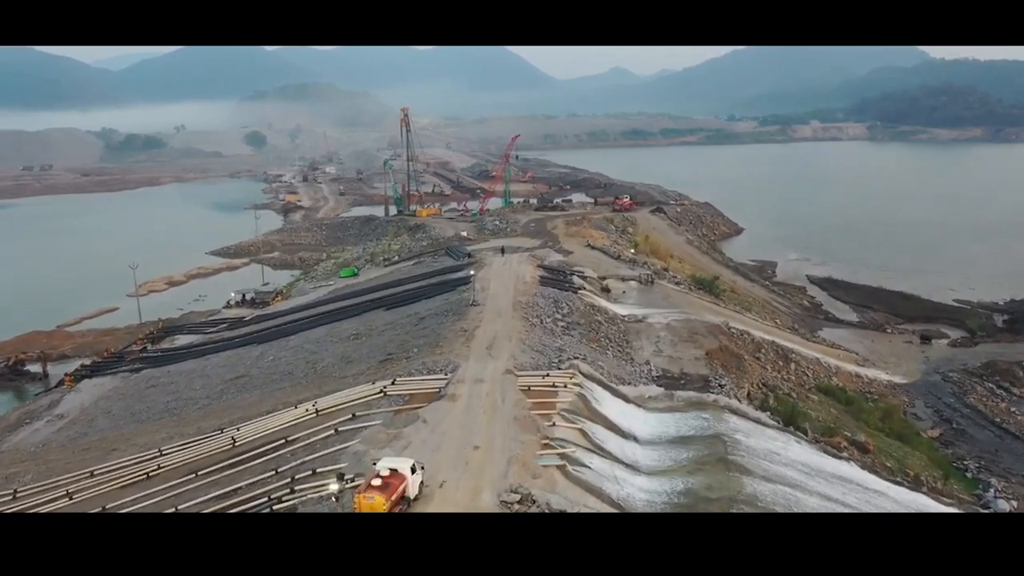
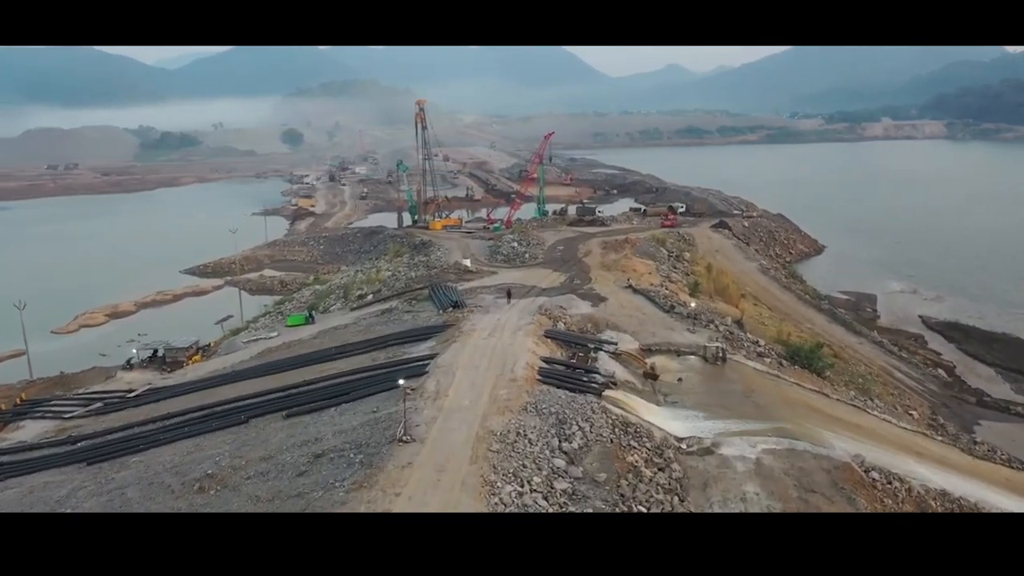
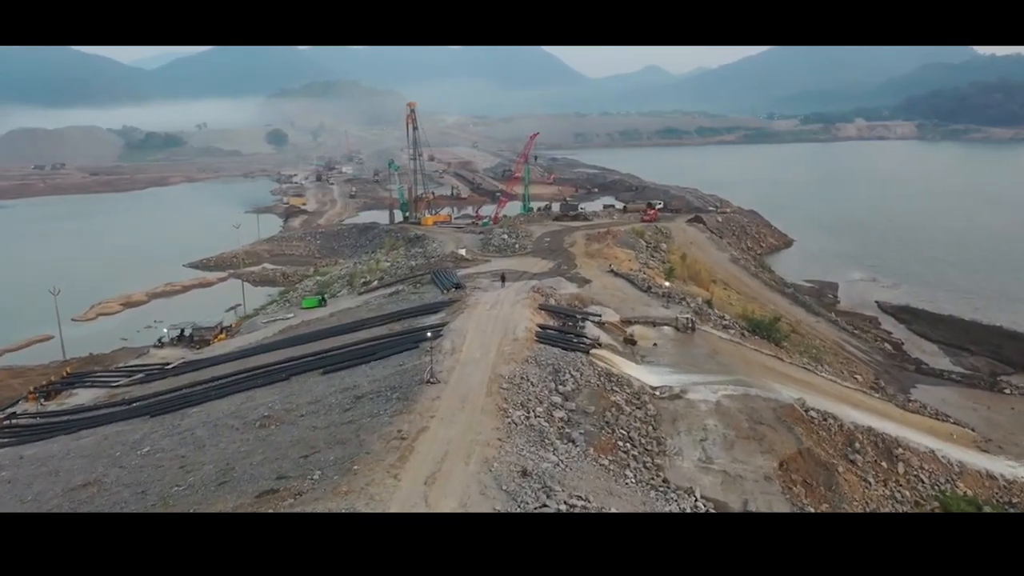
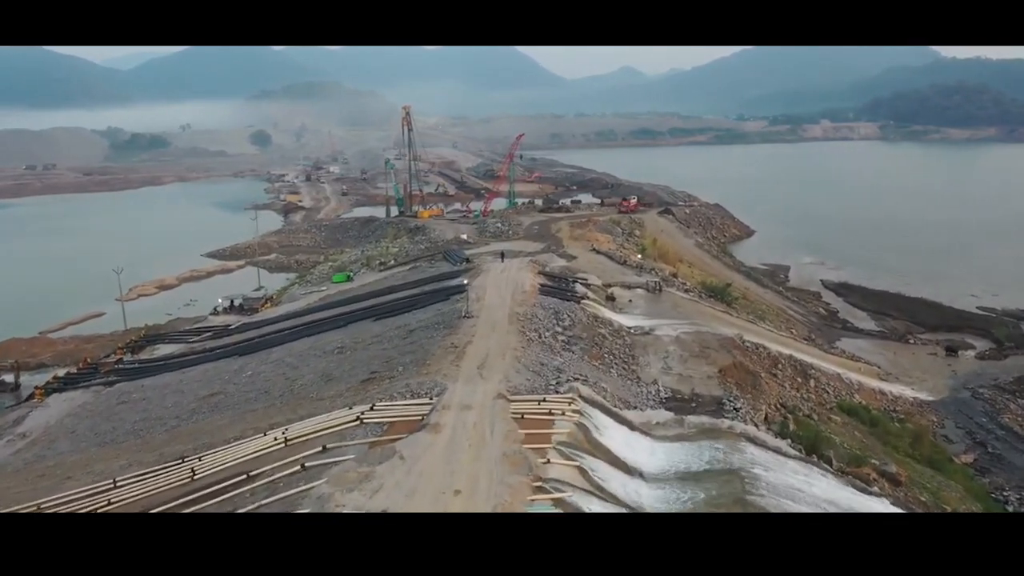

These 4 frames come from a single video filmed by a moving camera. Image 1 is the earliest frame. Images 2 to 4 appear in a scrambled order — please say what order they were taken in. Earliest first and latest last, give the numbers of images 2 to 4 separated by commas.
4, 3, 2
